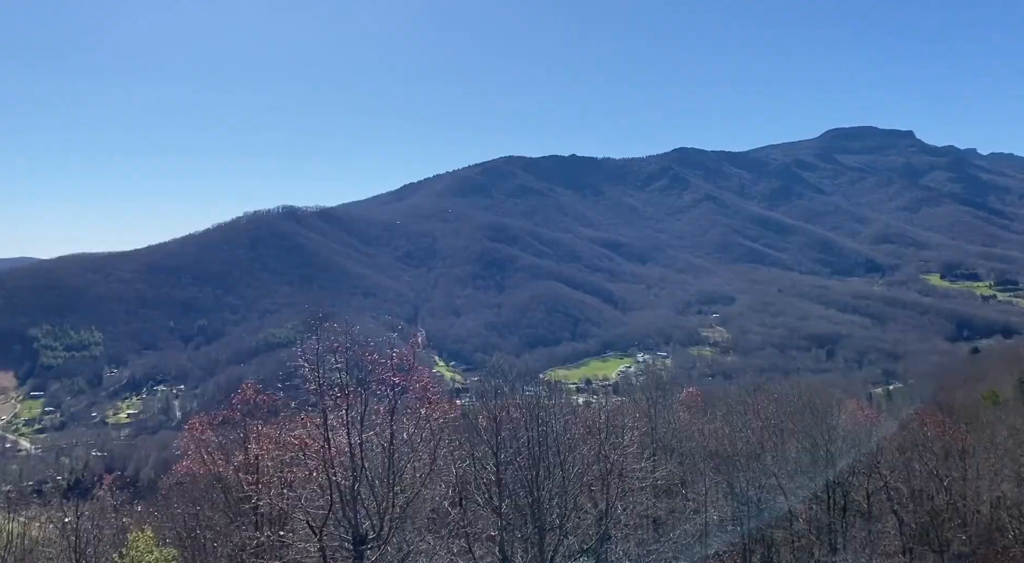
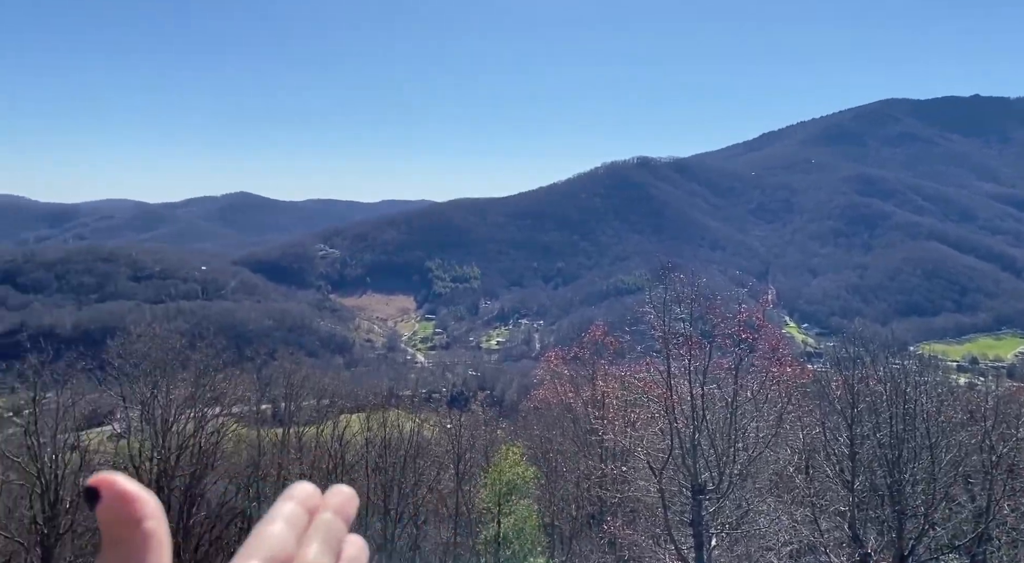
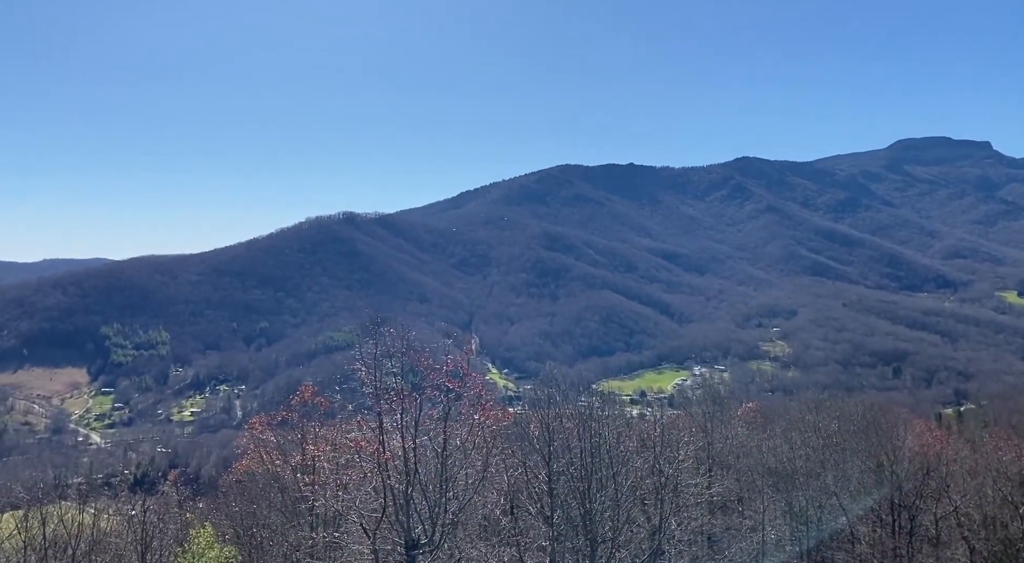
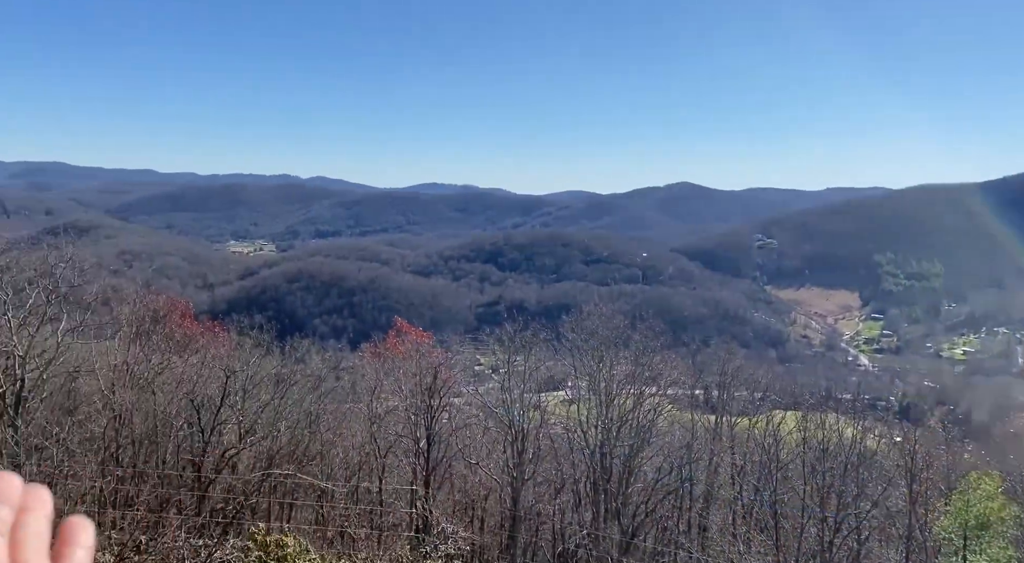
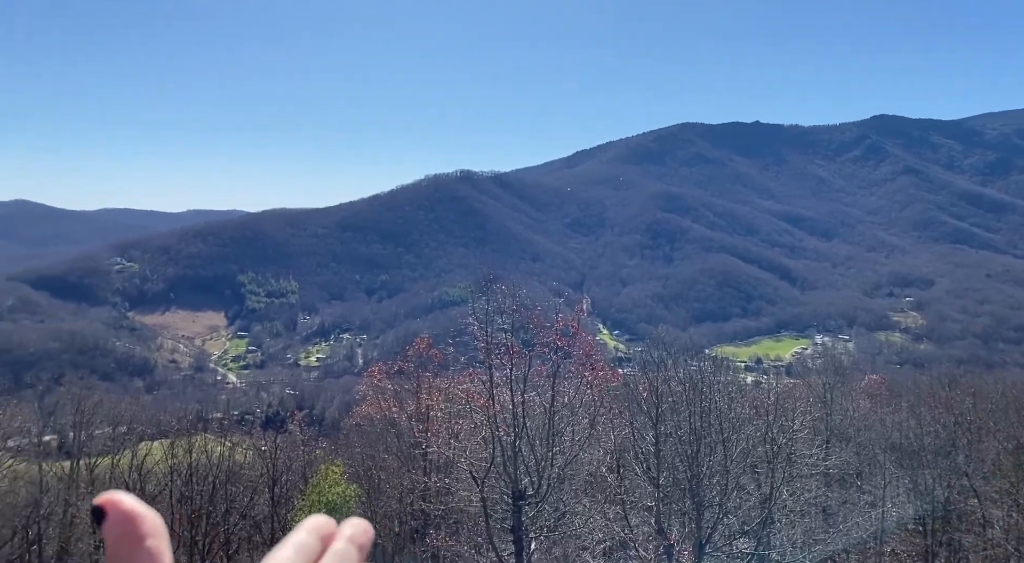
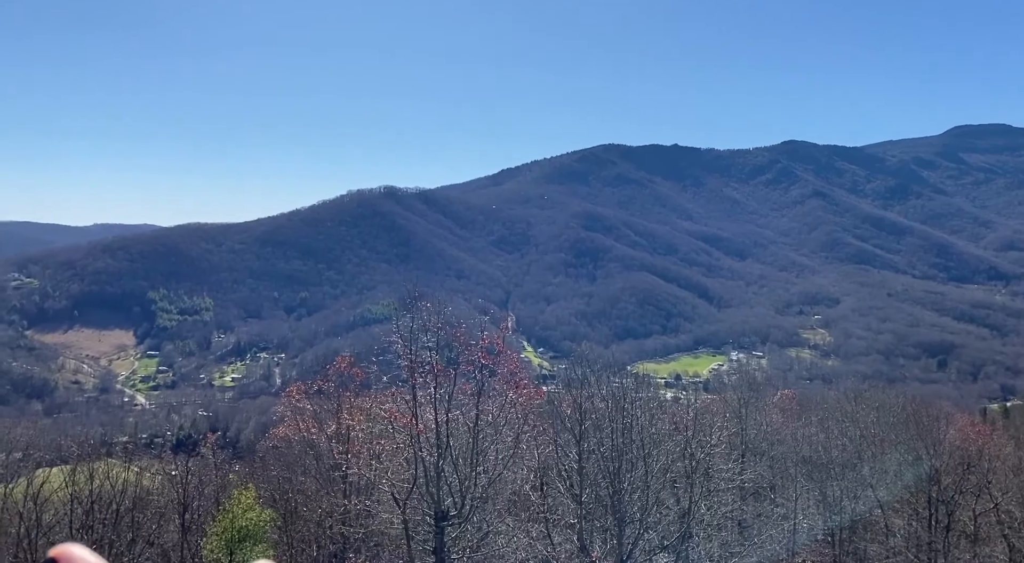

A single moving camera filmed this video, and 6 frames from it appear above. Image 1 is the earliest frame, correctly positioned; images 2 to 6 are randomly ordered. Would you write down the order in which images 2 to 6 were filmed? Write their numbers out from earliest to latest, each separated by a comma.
3, 6, 5, 2, 4
